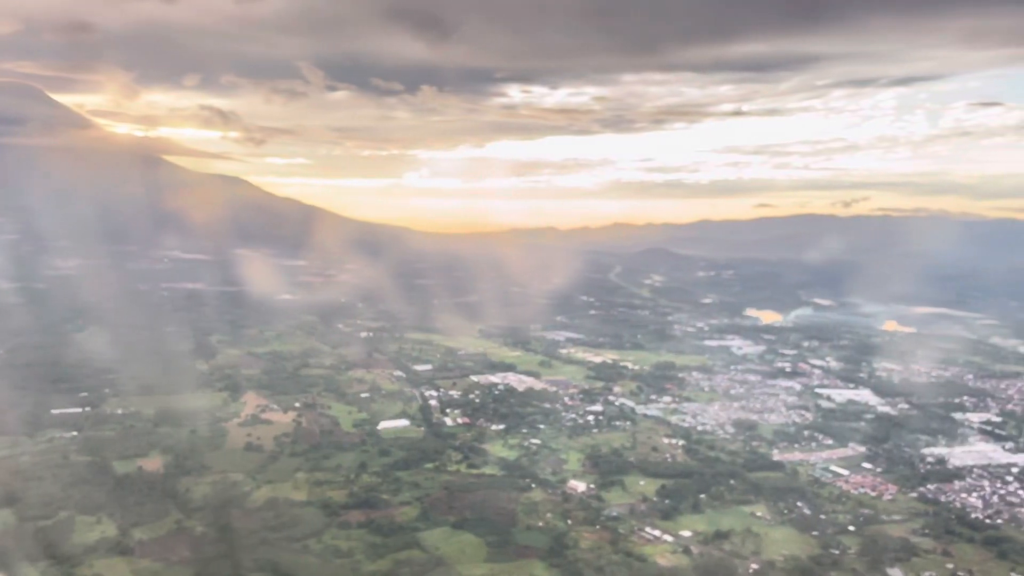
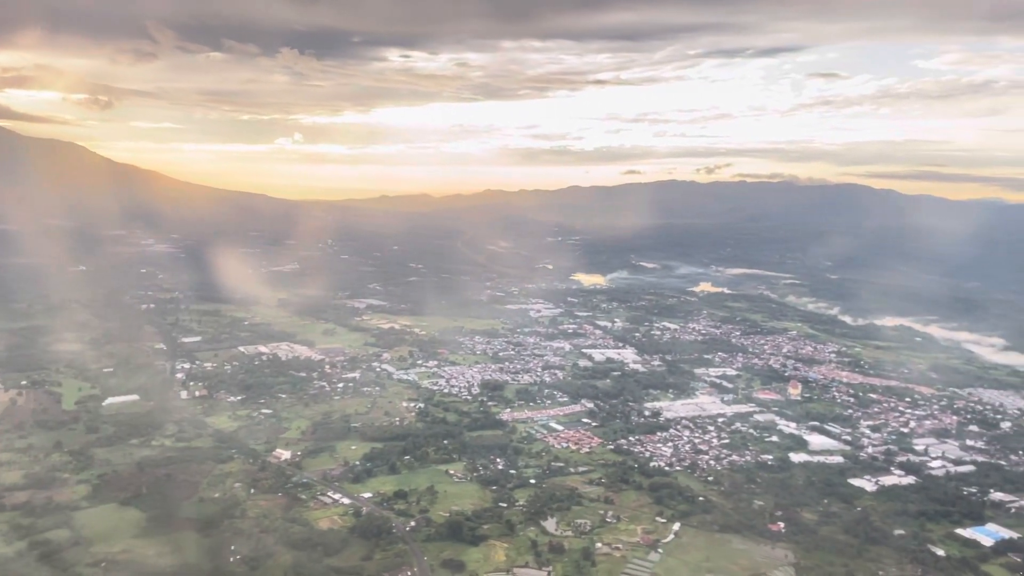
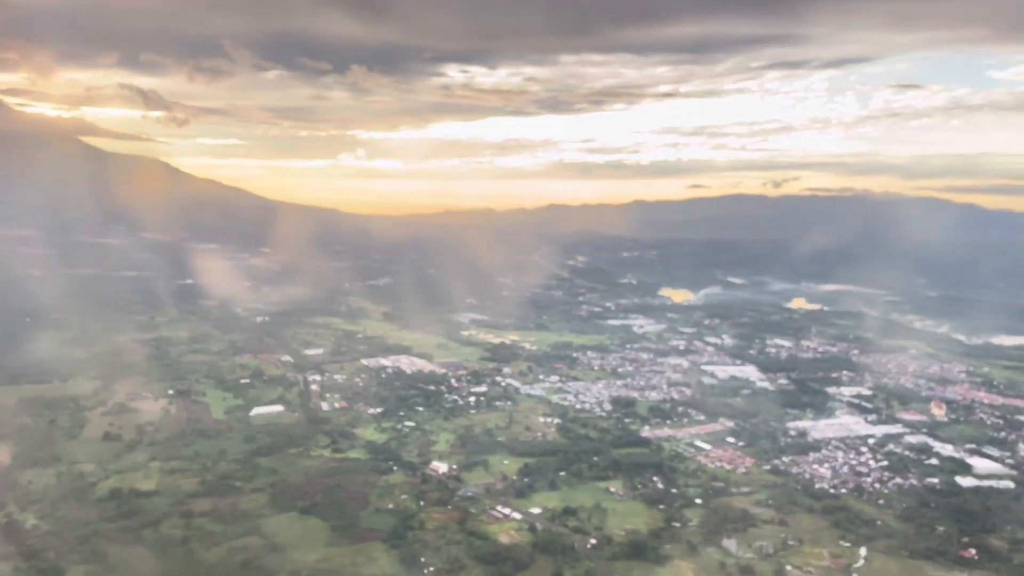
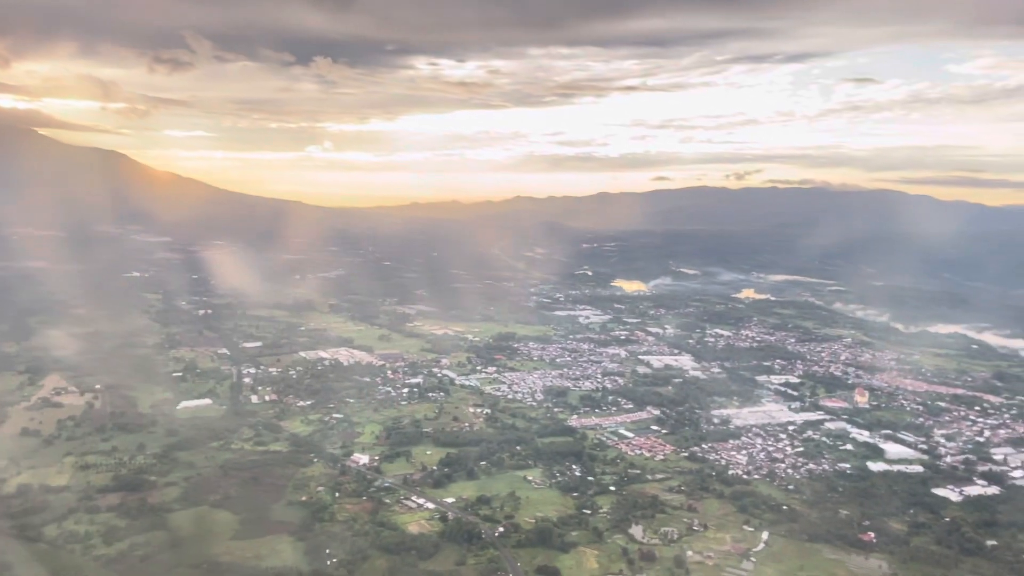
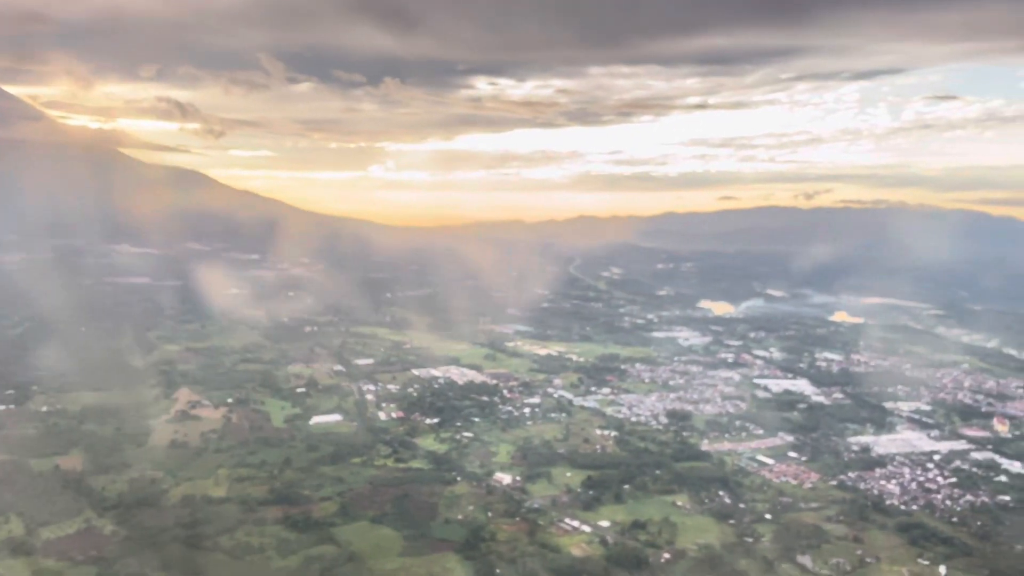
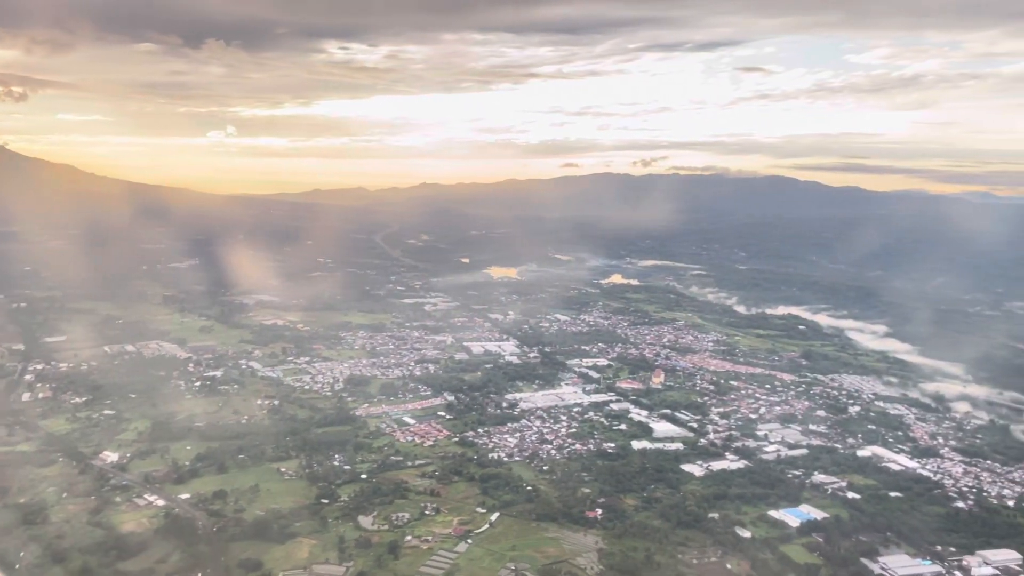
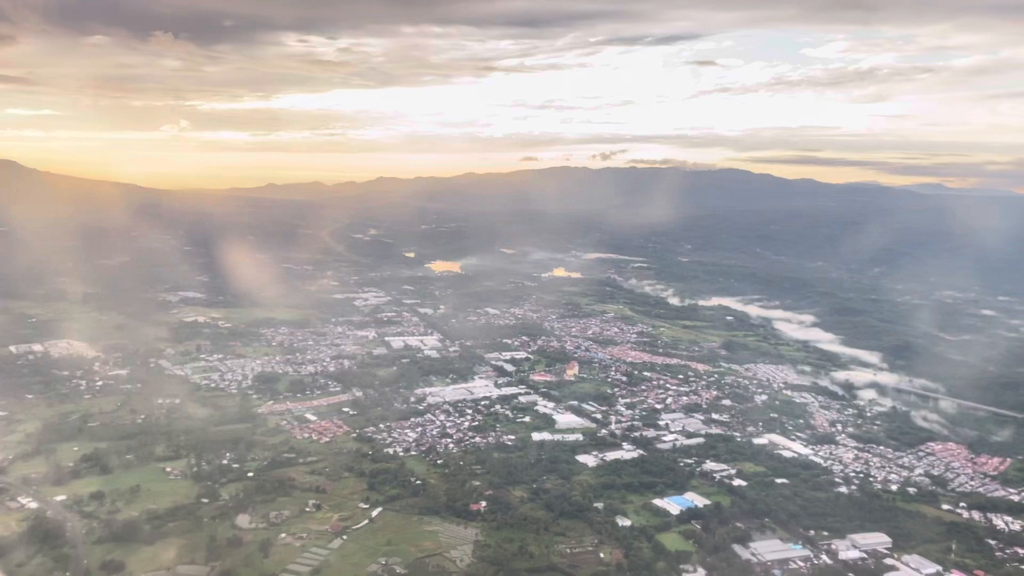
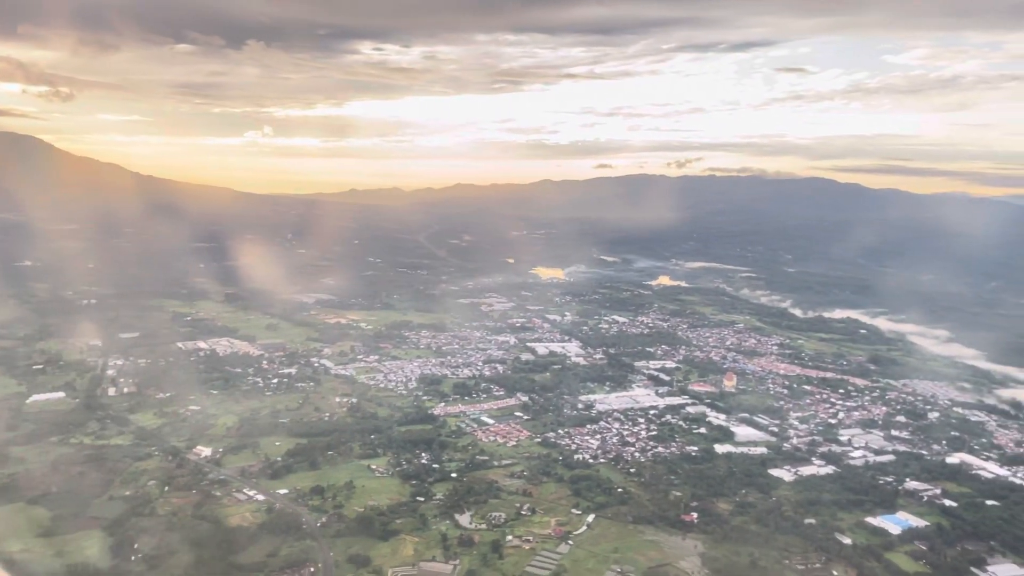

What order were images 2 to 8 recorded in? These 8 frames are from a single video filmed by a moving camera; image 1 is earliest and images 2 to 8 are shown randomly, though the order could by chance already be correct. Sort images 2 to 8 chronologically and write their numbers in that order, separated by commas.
5, 3, 4, 2, 8, 6, 7
